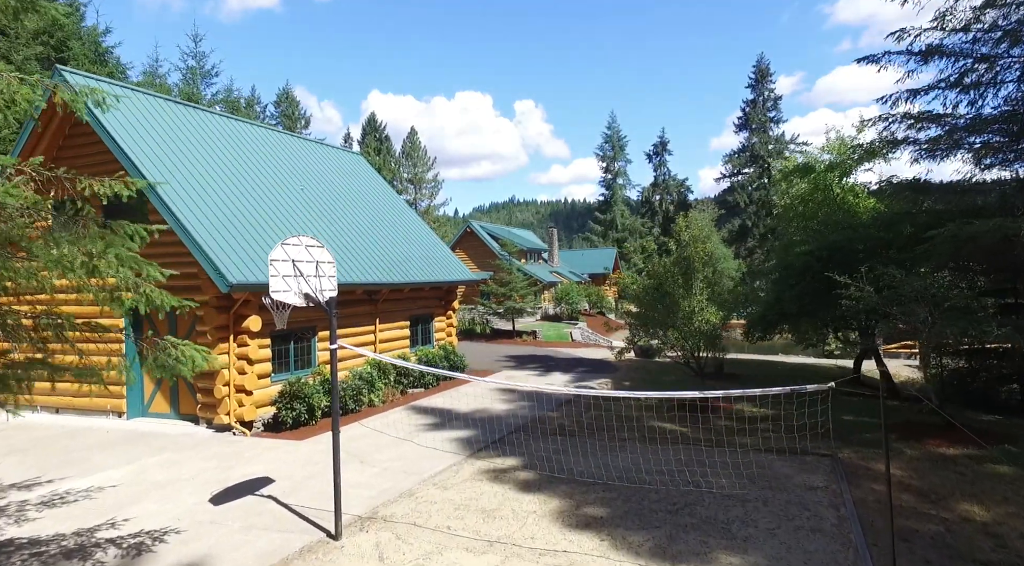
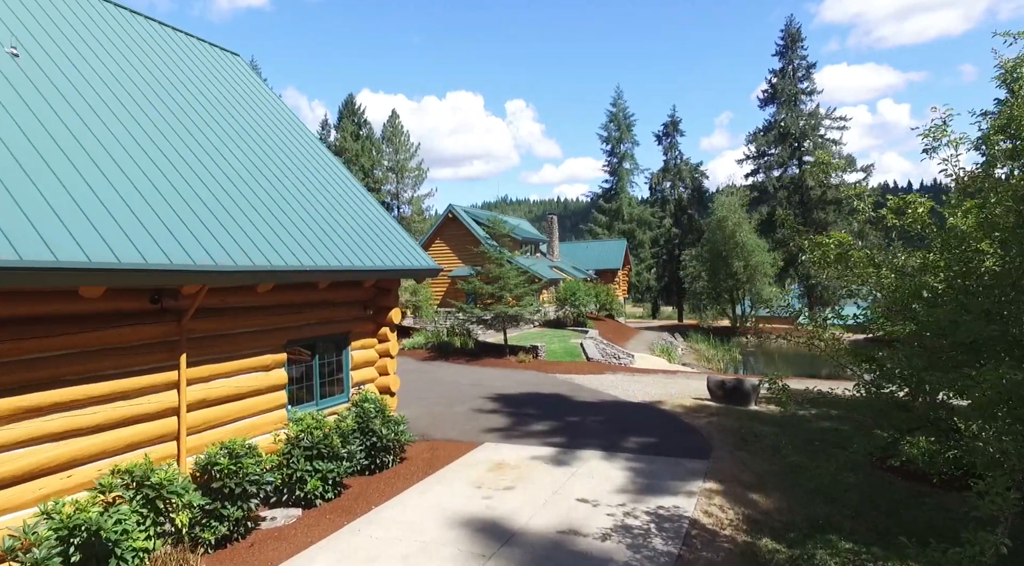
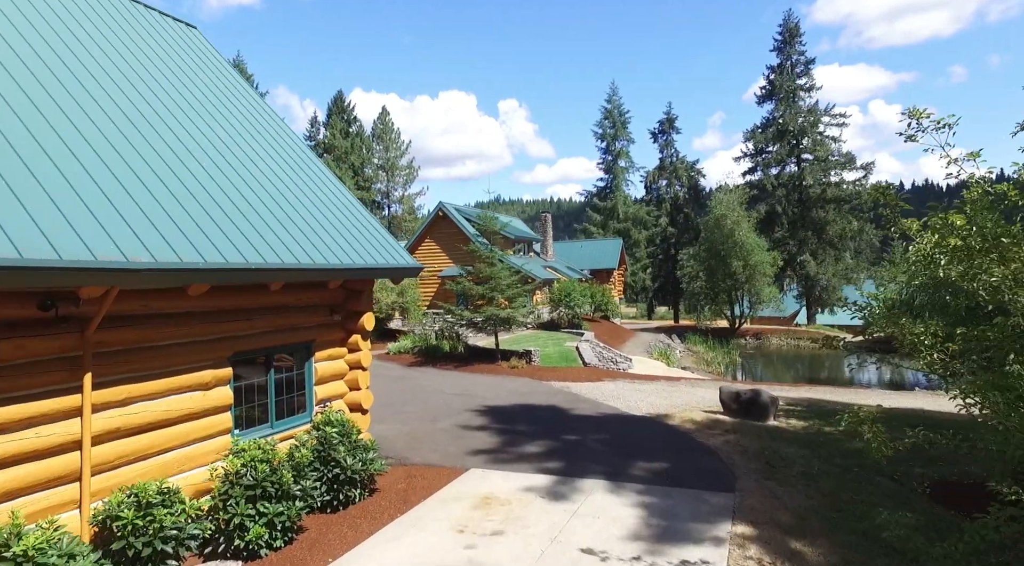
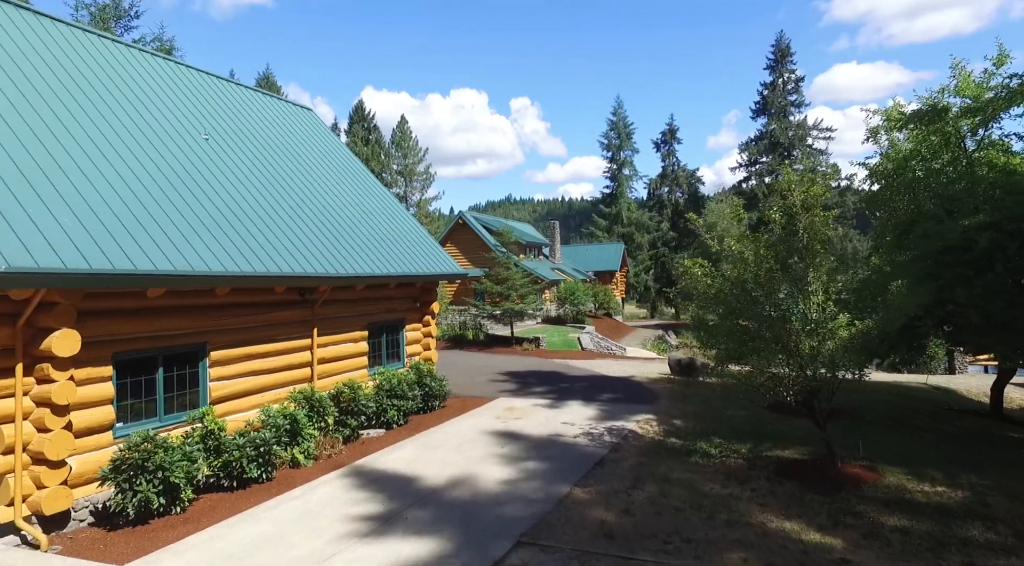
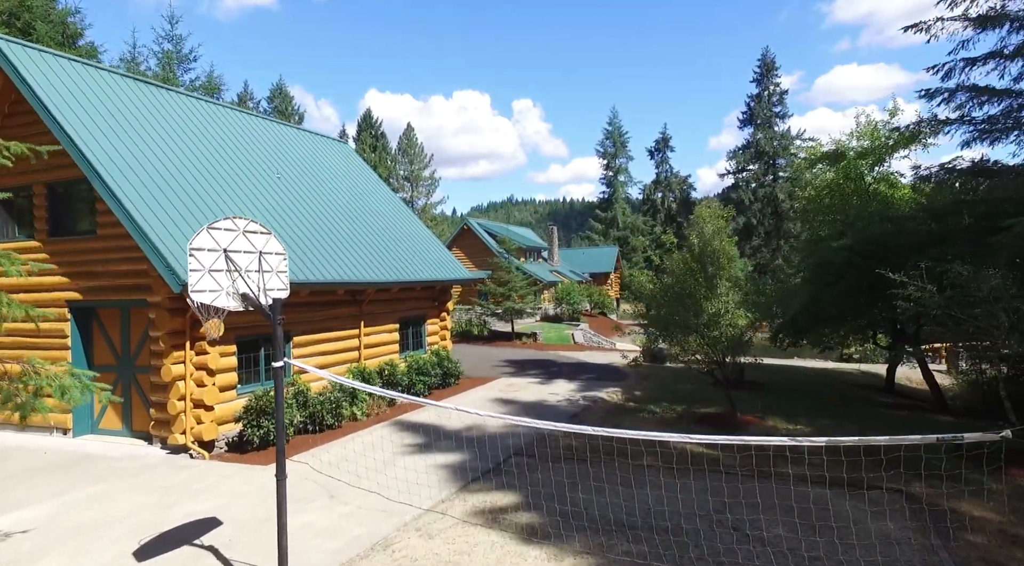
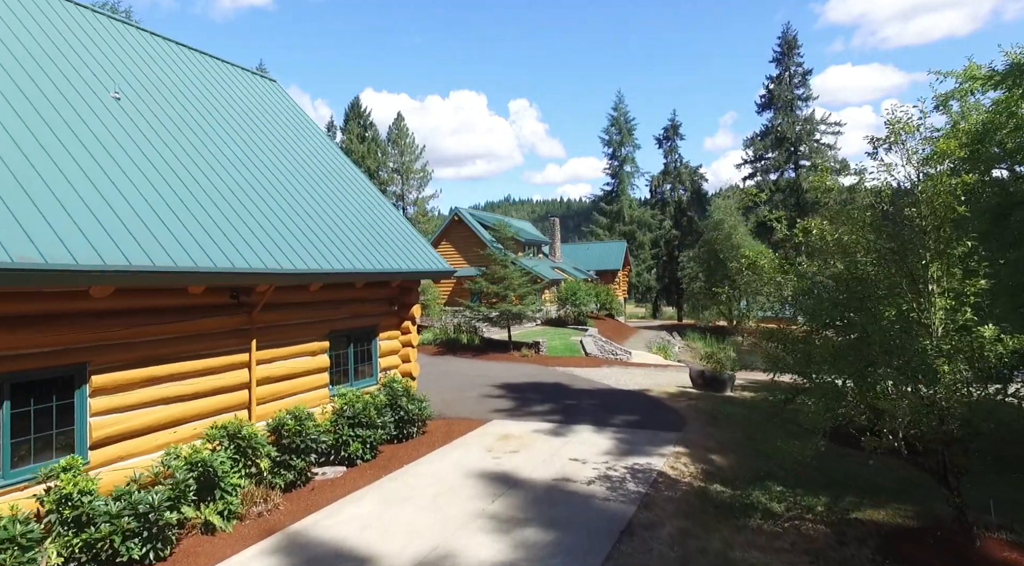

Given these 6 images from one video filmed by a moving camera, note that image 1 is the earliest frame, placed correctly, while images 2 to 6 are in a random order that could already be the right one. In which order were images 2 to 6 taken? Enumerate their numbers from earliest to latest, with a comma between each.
5, 4, 6, 2, 3
